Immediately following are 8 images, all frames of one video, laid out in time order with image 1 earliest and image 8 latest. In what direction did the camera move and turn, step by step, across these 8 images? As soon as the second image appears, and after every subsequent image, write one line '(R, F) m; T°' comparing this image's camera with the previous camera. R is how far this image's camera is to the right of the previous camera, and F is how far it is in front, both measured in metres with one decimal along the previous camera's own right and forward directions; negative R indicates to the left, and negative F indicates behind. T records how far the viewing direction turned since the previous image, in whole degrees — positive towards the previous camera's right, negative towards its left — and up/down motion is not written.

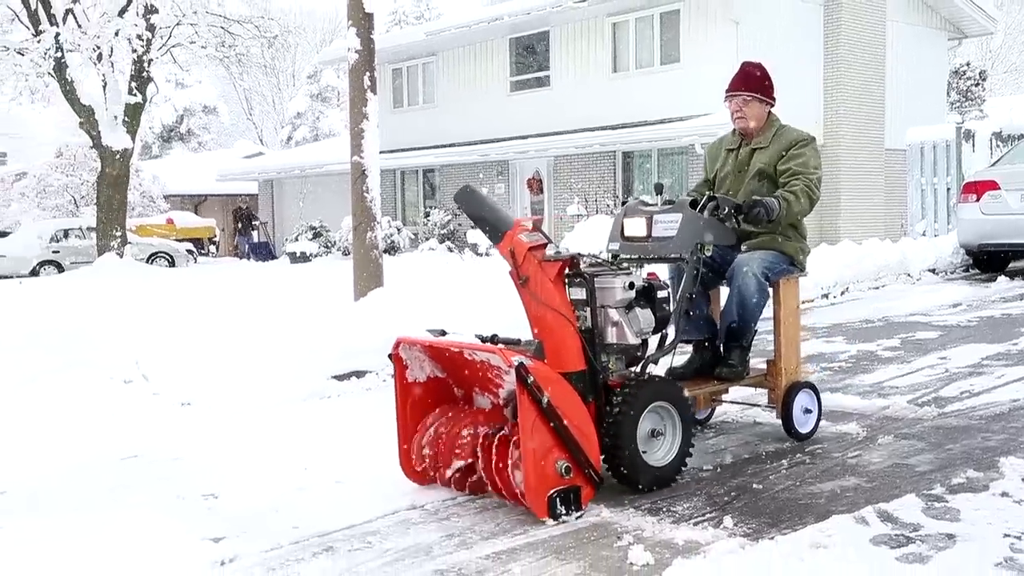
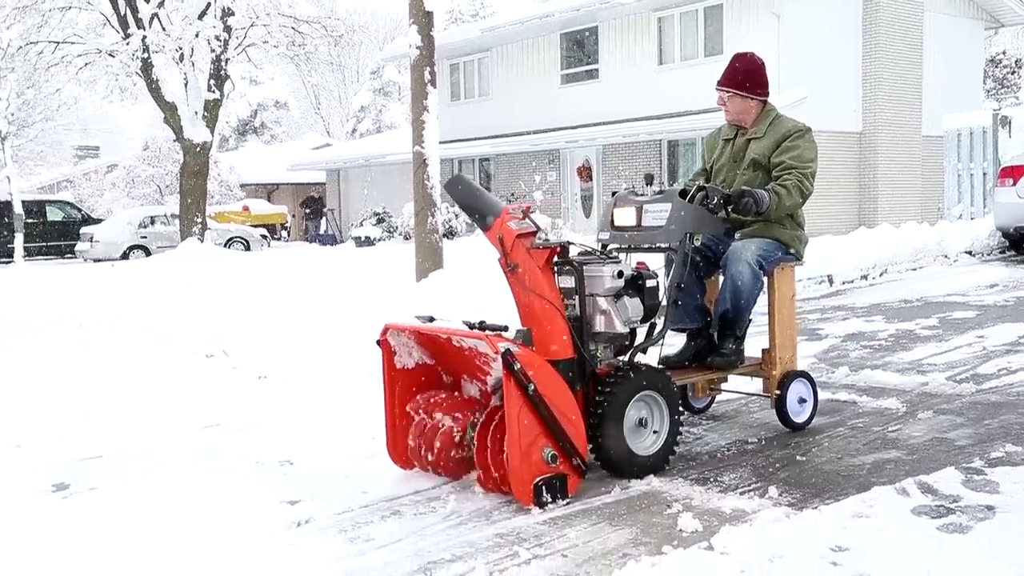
(-0.2, -0.2) m; -2°
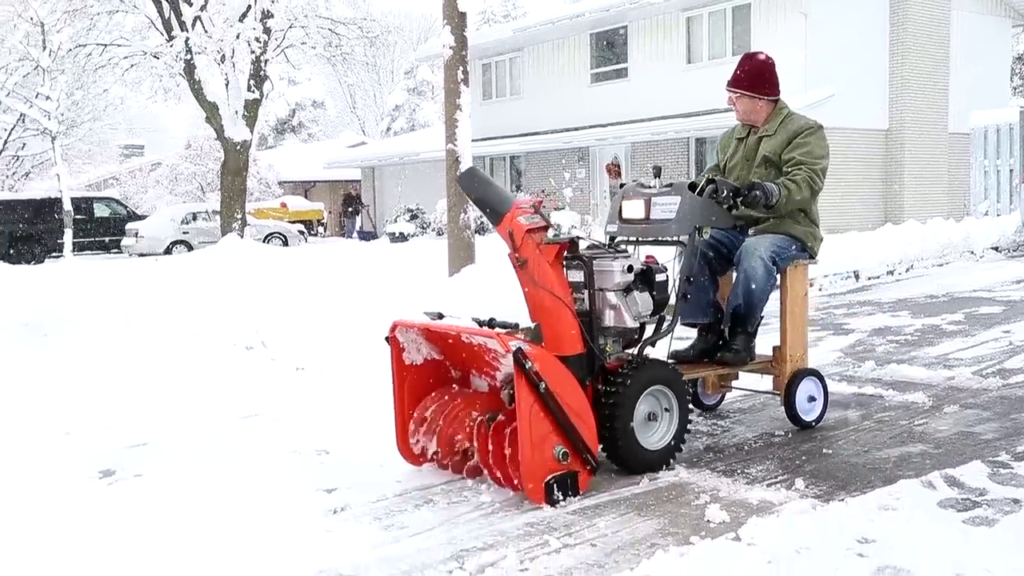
(-0.1, -0.1) m; -1°
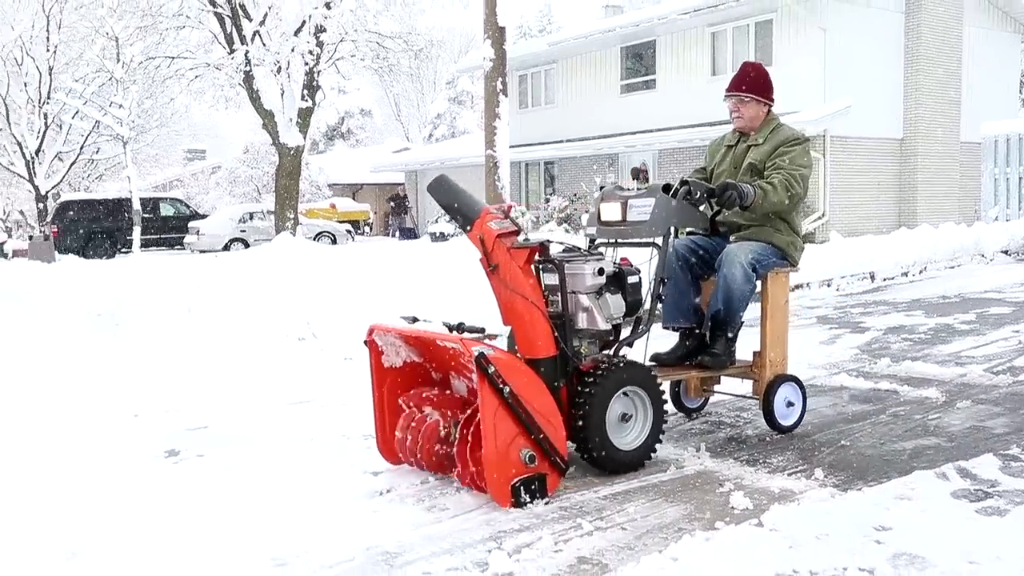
(-0.2, -0.3) m; -1°
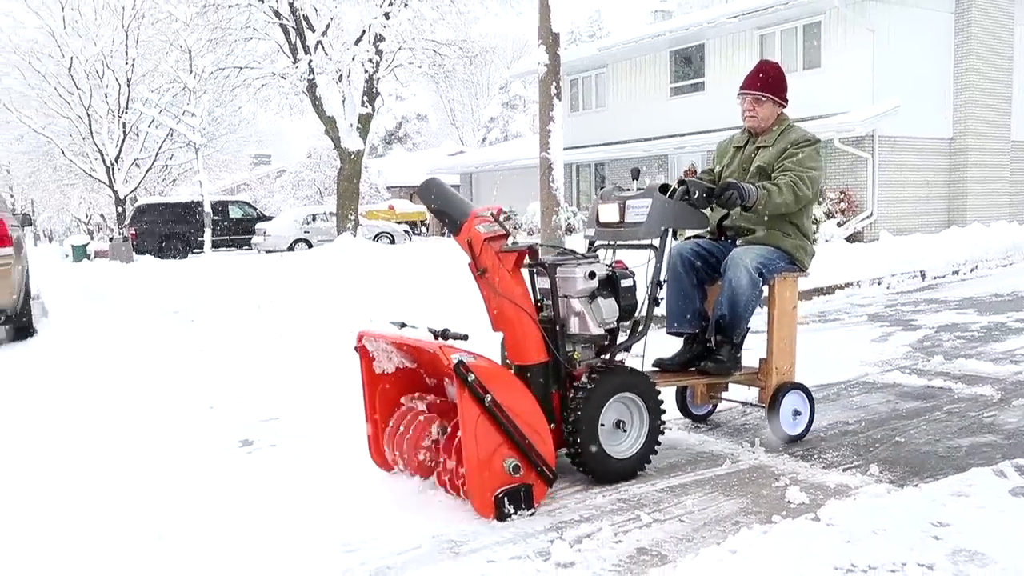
(-0.2, -0.1) m; -2°
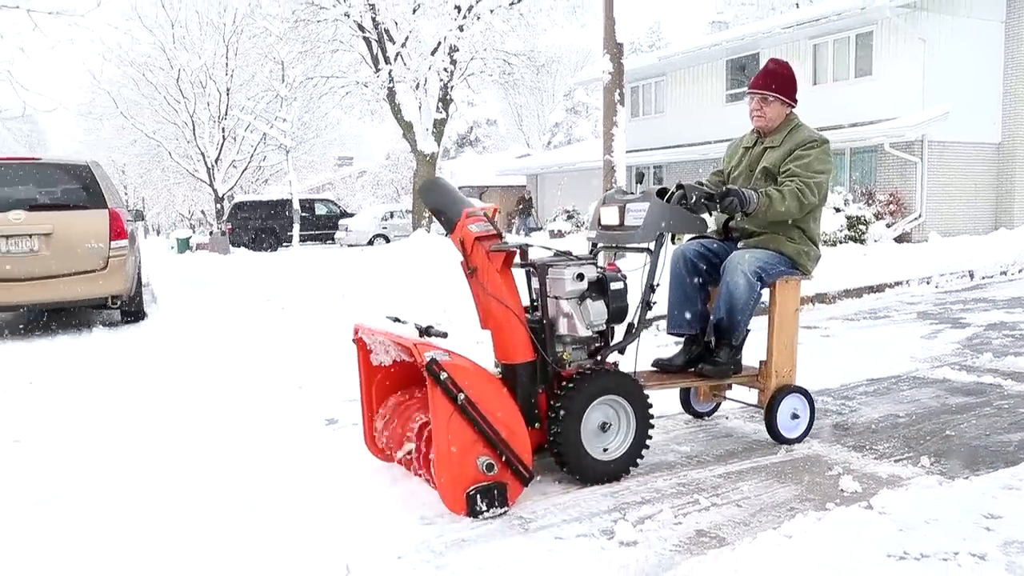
(-0.3, -0.3) m; -2°
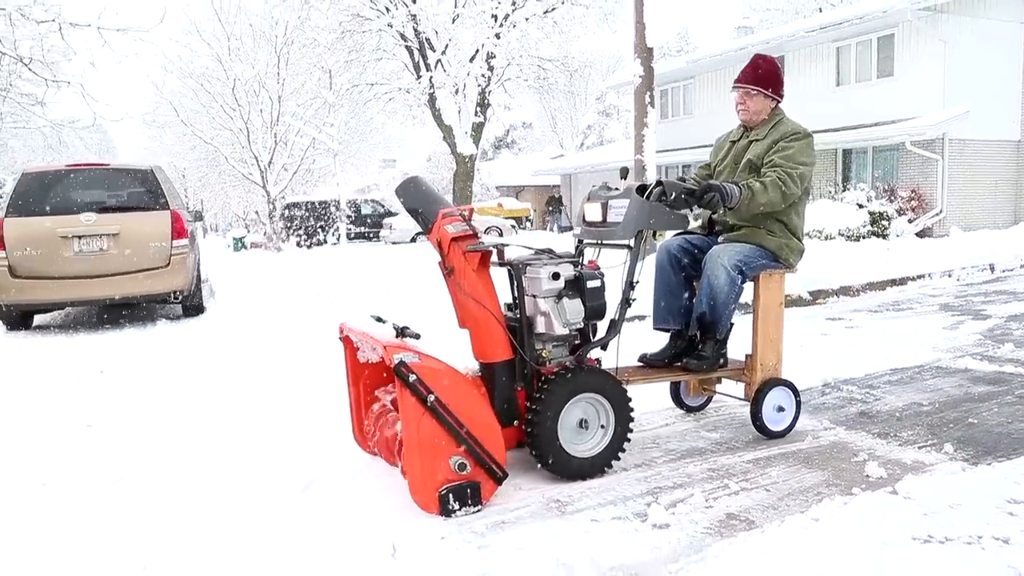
(-0.2, -0.2) m; -1°
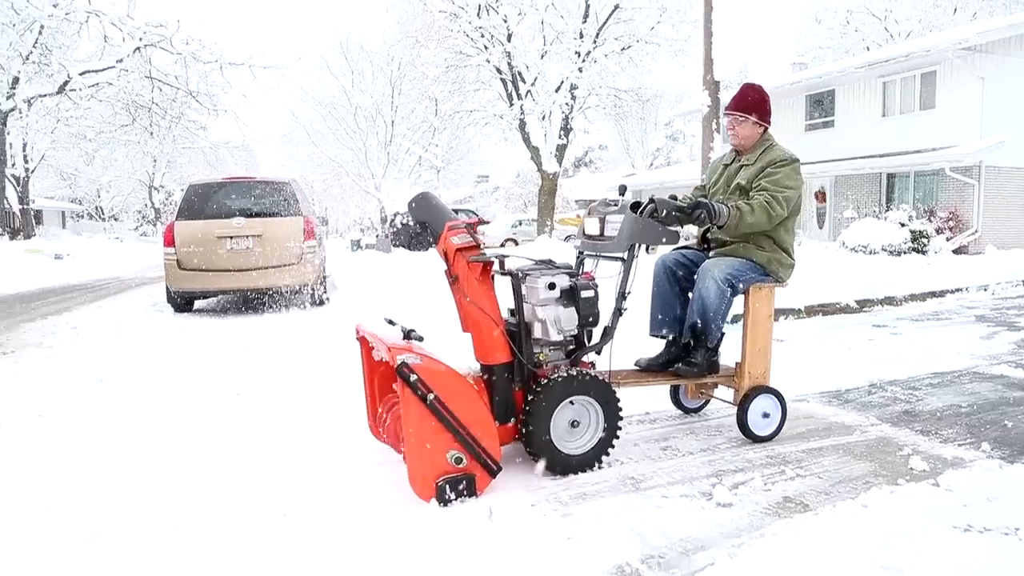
(-0.4, -0.6) m; -2°
